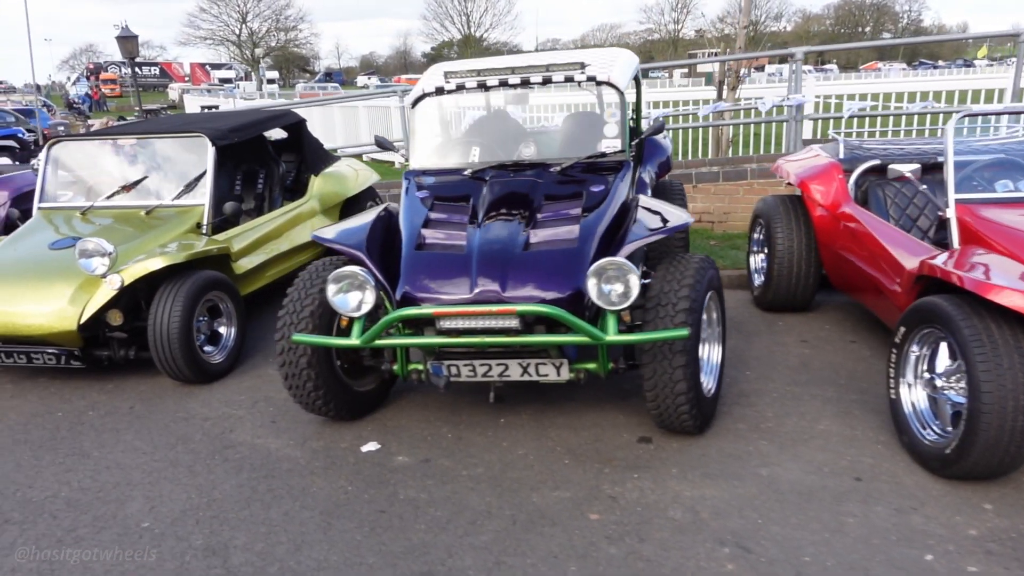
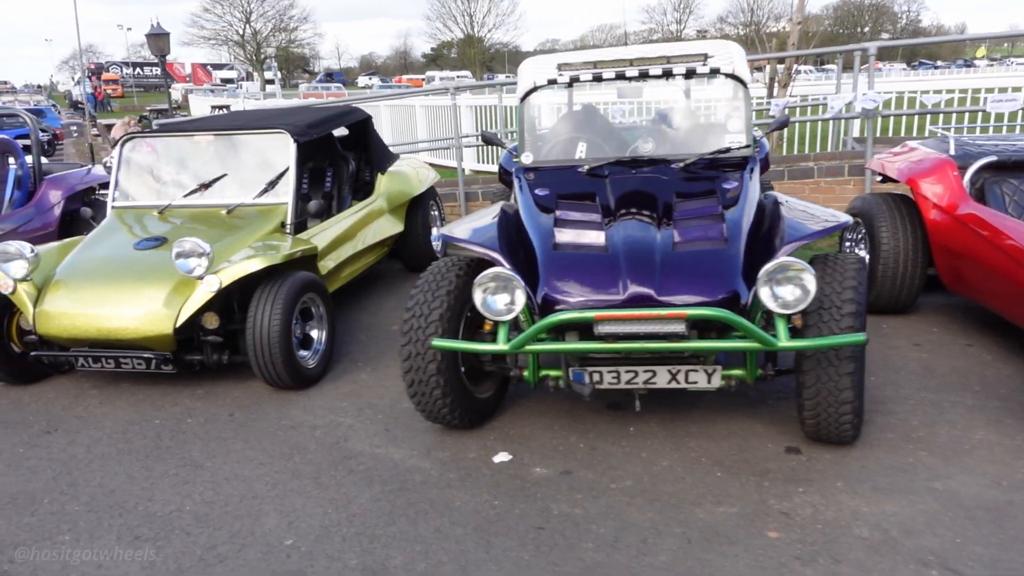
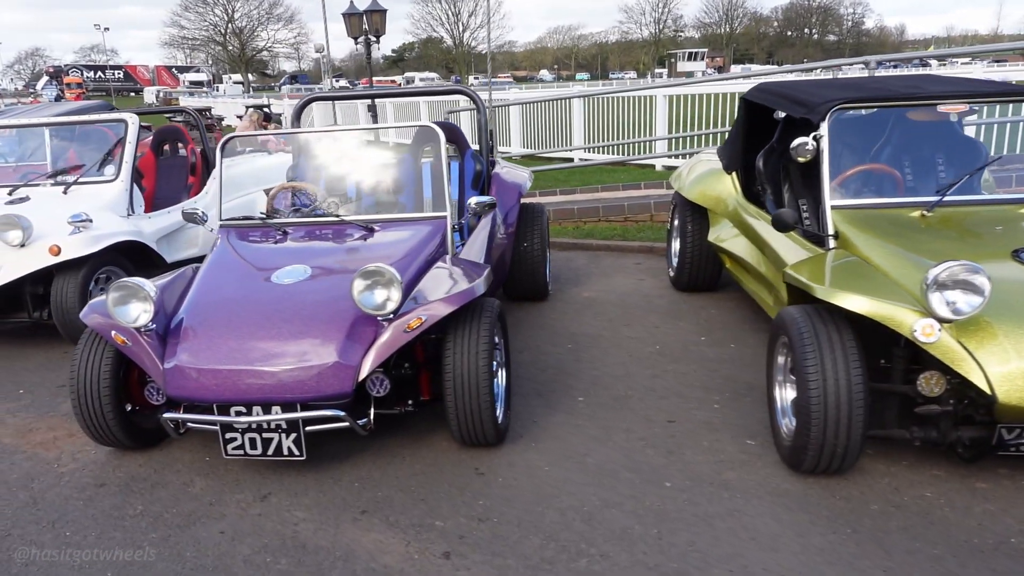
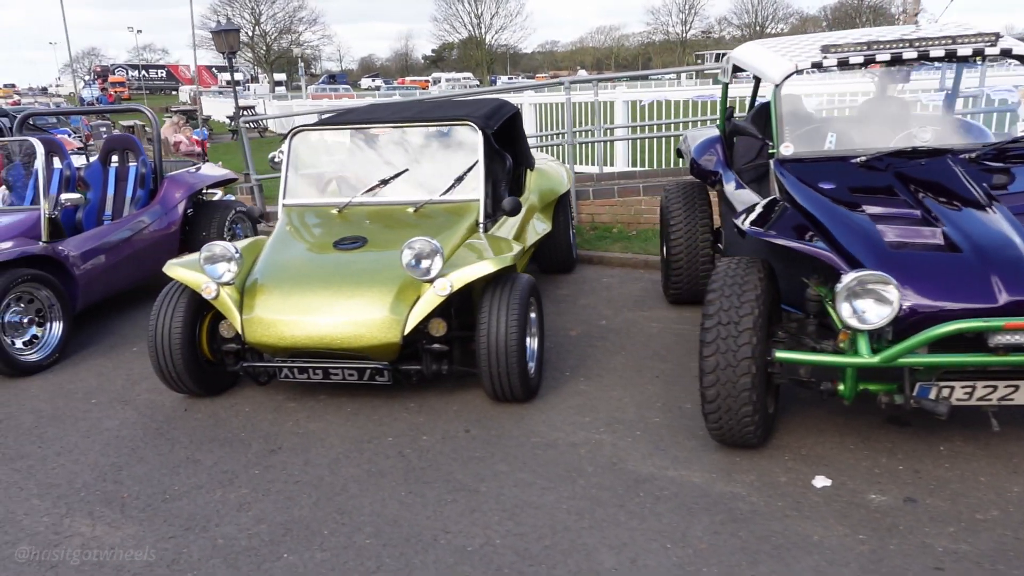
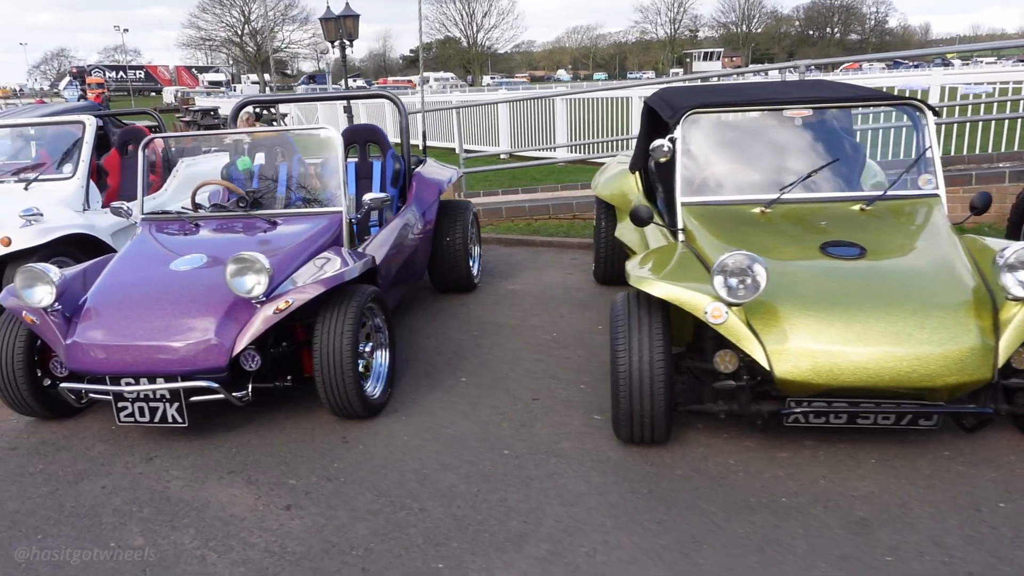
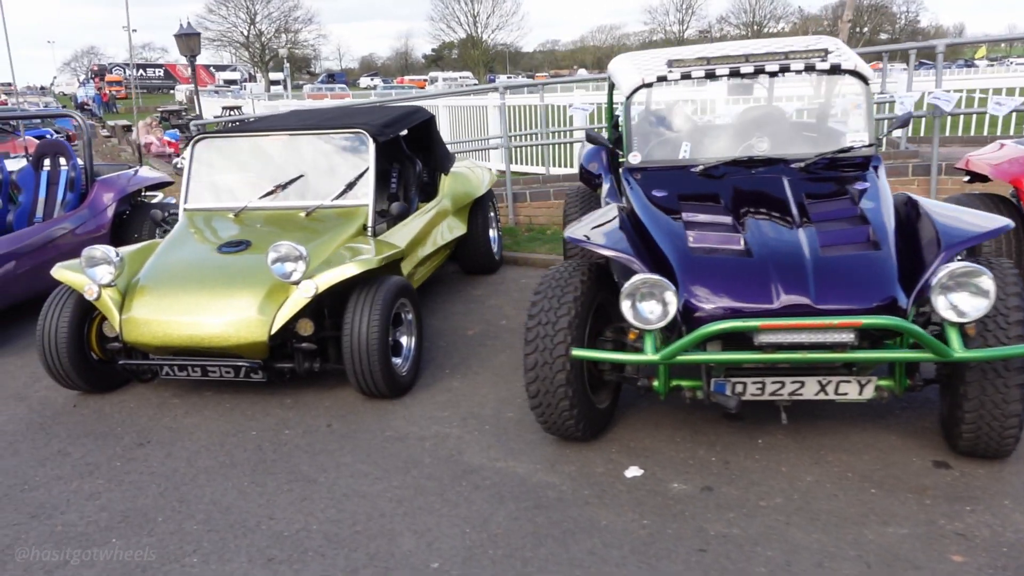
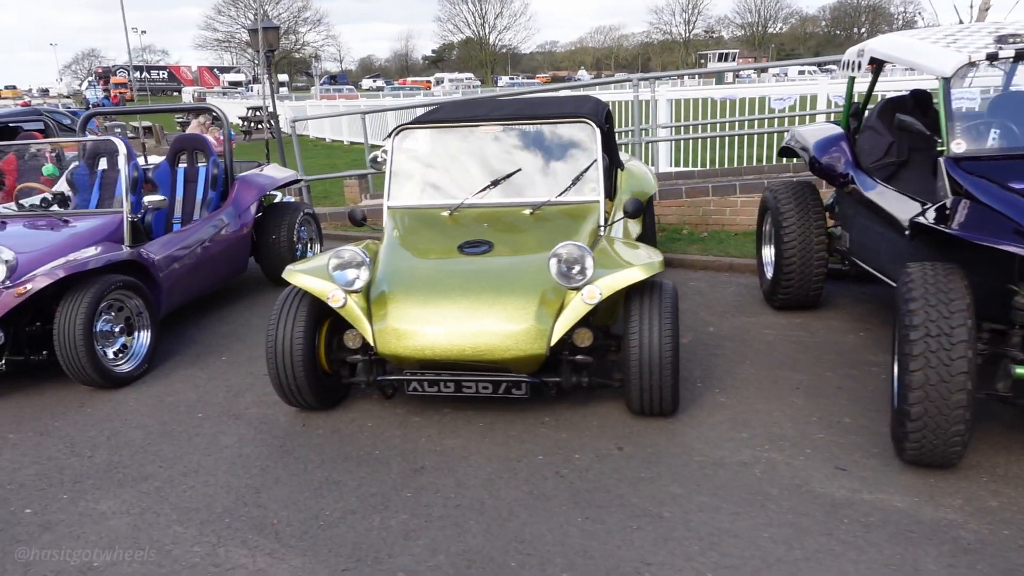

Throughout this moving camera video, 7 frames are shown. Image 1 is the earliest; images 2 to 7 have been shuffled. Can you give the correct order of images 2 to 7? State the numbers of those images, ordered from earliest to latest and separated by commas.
2, 6, 4, 7, 5, 3
